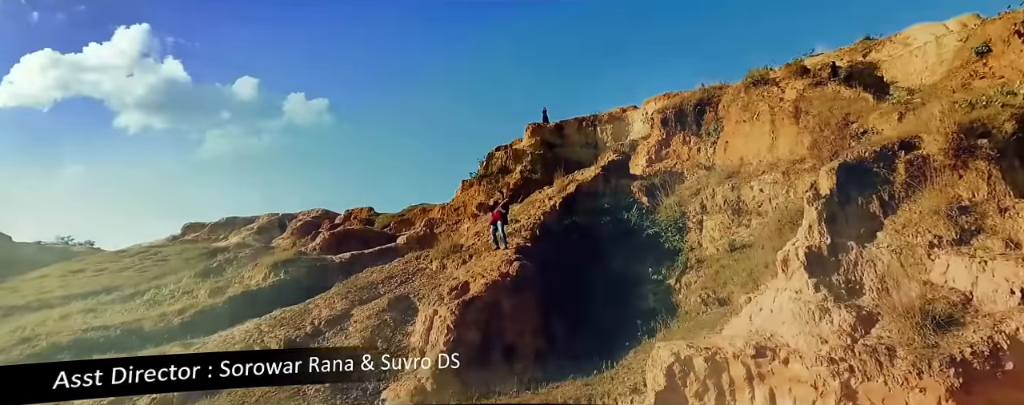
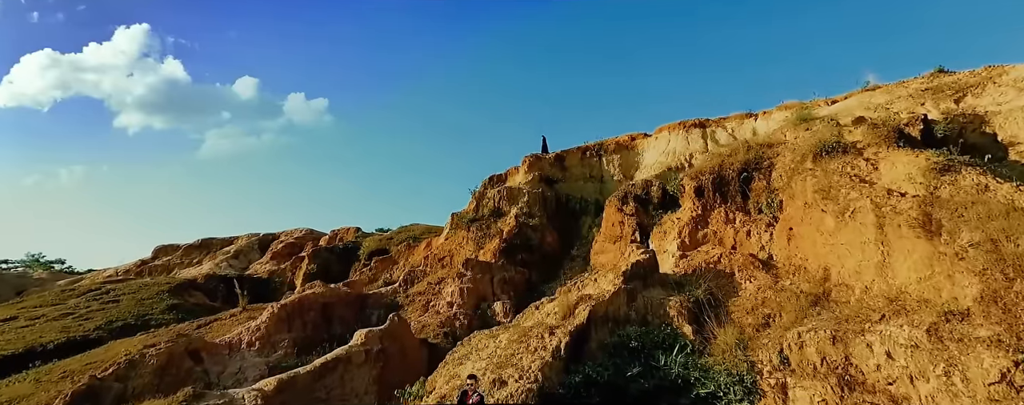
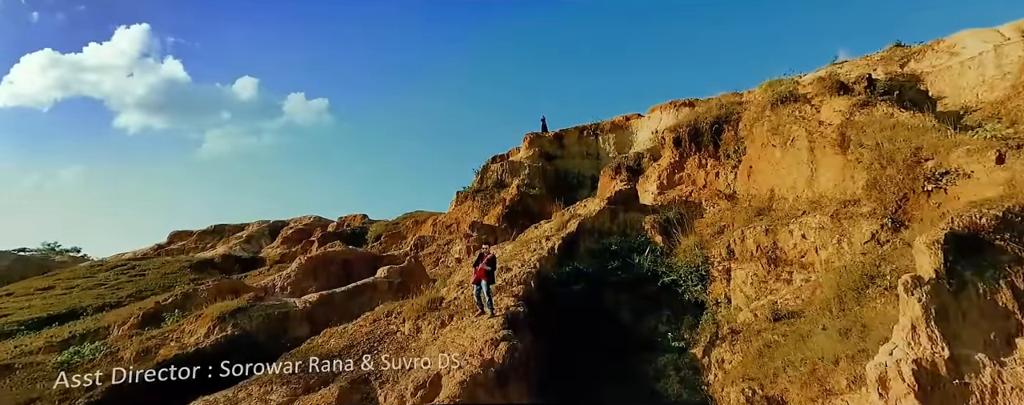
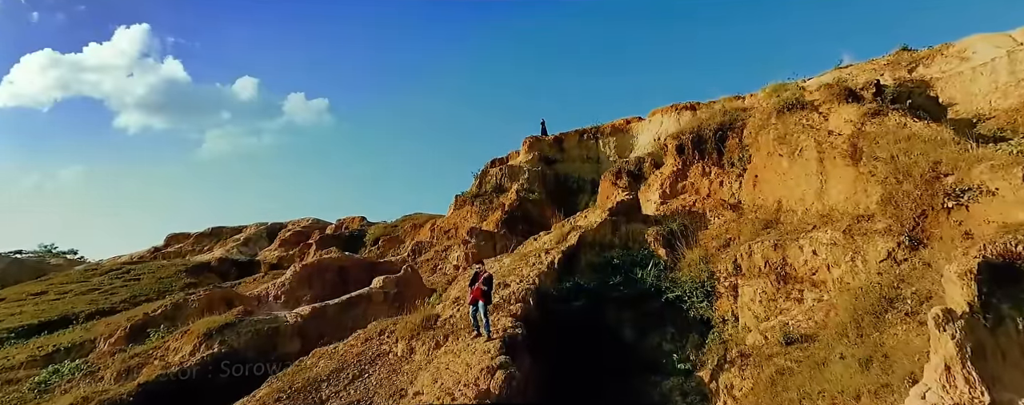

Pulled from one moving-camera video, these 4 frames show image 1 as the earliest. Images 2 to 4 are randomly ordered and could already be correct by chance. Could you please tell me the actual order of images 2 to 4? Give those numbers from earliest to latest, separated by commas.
3, 4, 2
